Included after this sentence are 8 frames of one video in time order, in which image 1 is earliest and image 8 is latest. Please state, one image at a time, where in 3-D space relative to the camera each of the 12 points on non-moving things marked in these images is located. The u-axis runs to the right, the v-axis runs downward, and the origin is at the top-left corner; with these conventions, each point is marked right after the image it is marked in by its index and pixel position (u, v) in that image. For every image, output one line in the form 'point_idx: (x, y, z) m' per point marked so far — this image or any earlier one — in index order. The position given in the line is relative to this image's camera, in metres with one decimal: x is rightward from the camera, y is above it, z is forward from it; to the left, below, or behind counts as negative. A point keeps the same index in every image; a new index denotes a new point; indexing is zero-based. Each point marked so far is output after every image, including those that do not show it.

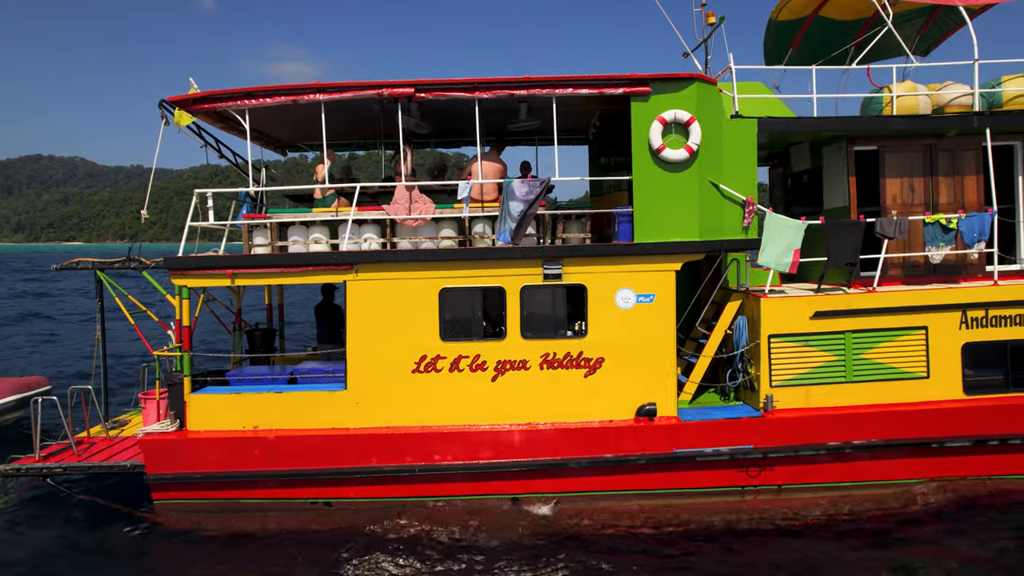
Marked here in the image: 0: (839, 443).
0: (+3.2, -1.5, +6.8) m
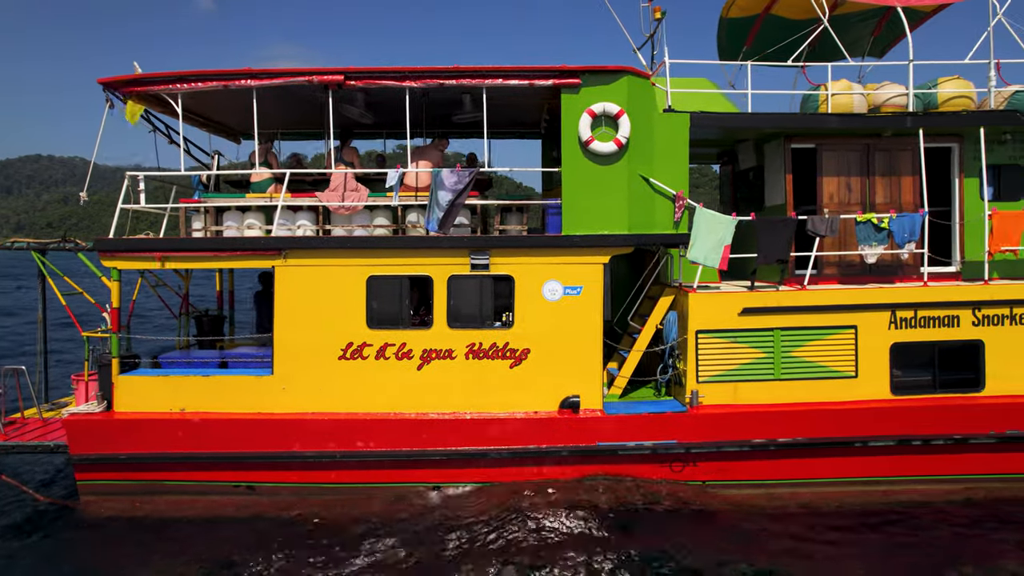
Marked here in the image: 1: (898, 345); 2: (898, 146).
0: (+2.4, -1.5, +6.9) m
1: (+3.9, -0.6, +7.1) m
2: (+4.1, +1.5, +7.5) m
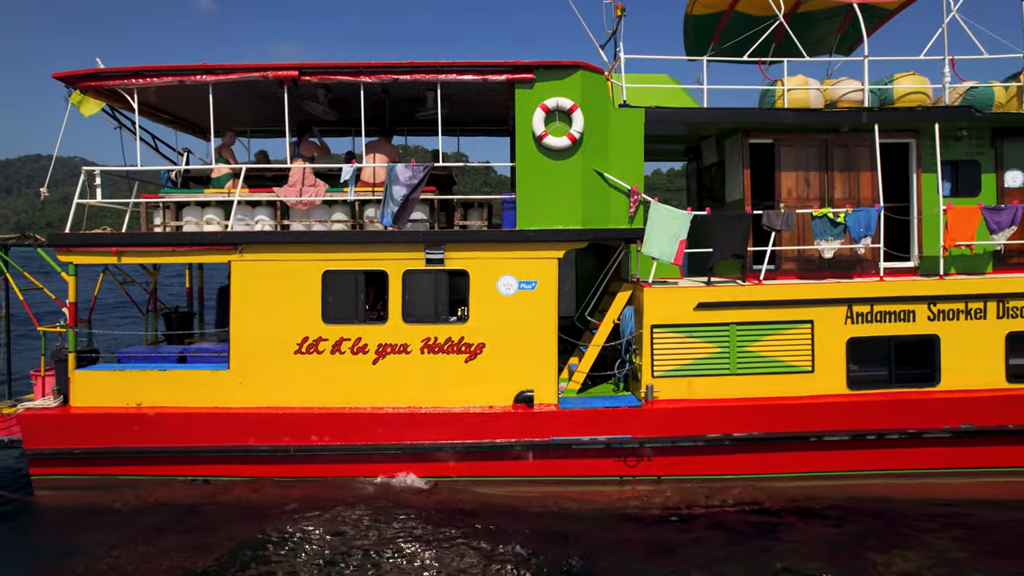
0: (+2.0, -1.4, +6.9) m
1: (+3.5, -0.5, +7.1) m
2: (+3.7, +1.6, +7.5) m
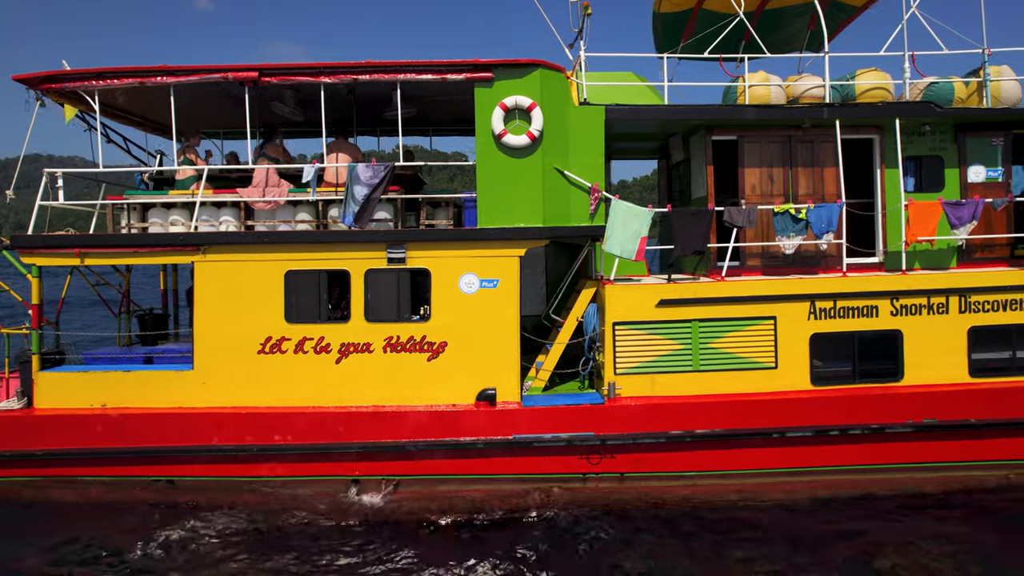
0: (+1.6, -1.4, +6.9) m
1: (+3.1, -0.5, +7.2) m
2: (+3.3, +1.6, +7.5) m
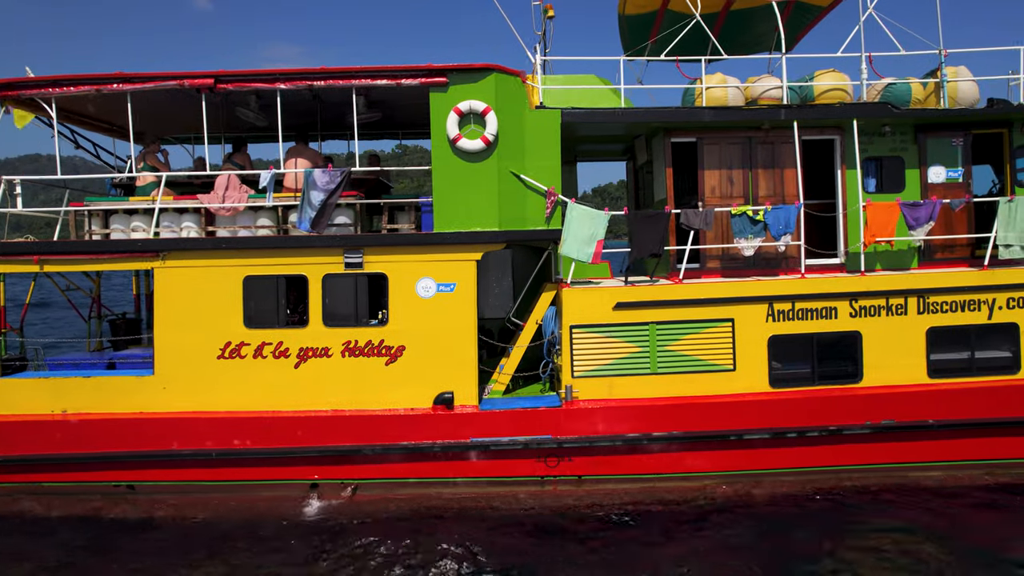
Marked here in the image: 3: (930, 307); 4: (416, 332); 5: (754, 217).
0: (+1.2, -1.4, +6.9) m
1: (+2.7, -0.5, +7.2) m
2: (+2.9, +1.6, +7.5) m
3: (+4.3, -0.2, +7.2) m
4: (-1.0, -0.4, +7.0) m
5: (+2.5, +0.7, +7.1) m
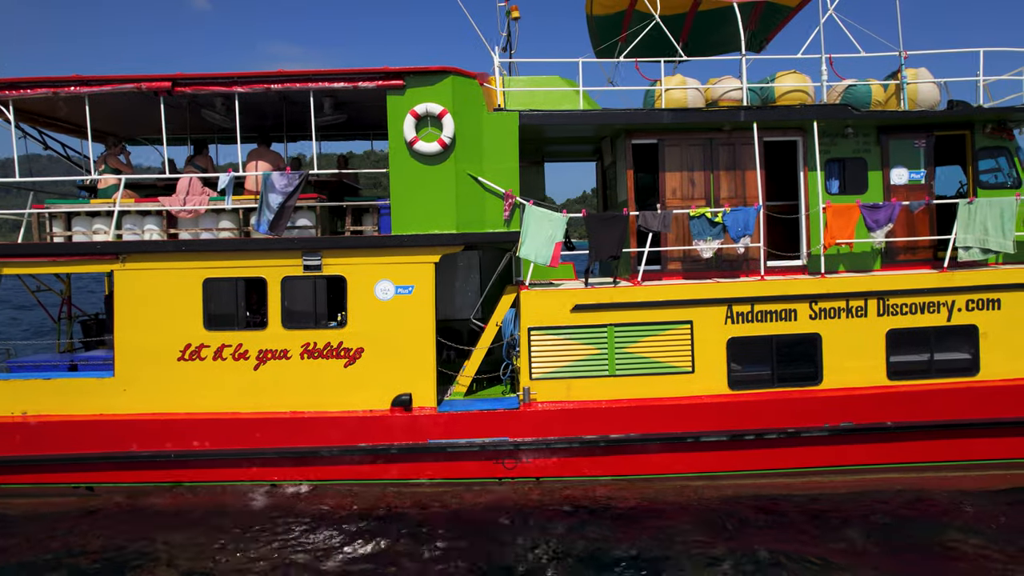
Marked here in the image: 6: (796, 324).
0: (+0.8, -1.5, +6.9) m
1: (+2.3, -0.5, +7.2) m
2: (+2.4, +1.6, +7.5) m
3: (+3.9, -0.2, +7.2) m
4: (-1.4, -0.5, +7.0) m
5: (+2.0, +0.7, +7.1) m
6: (+2.9, -0.4, +7.2) m
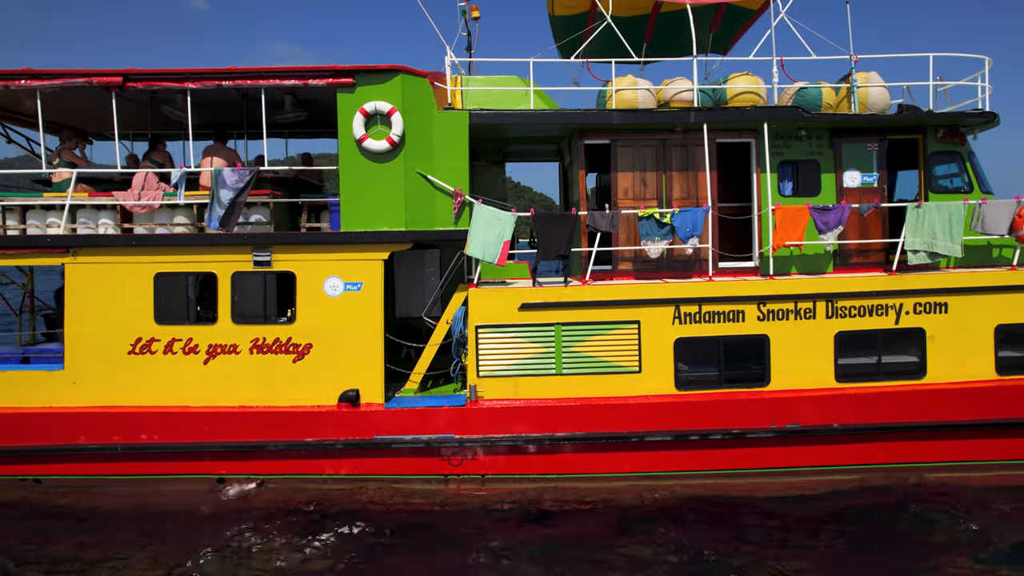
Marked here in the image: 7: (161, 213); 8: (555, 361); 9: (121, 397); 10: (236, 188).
0: (+0.3, -1.5, +6.9) m
1: (+1.8, -0.5, +7.2) m
2: (+2.0, +1.6, +7.5) m
3: (+3.3, -0.2, +7.2) m
4: (-1.9, -0.4, +7.0) m
5: (+1.5, +0.7, +7.1) m
6: (+2.4, -0.4, +7.2) m
7: (-3.8, +0.8, +7.5) m
8: (+0.4, -0.7, +7.1) m
9: (-3.9, -1.1, +7.1) m
10: (-2.8, +1.0, +7.1) m
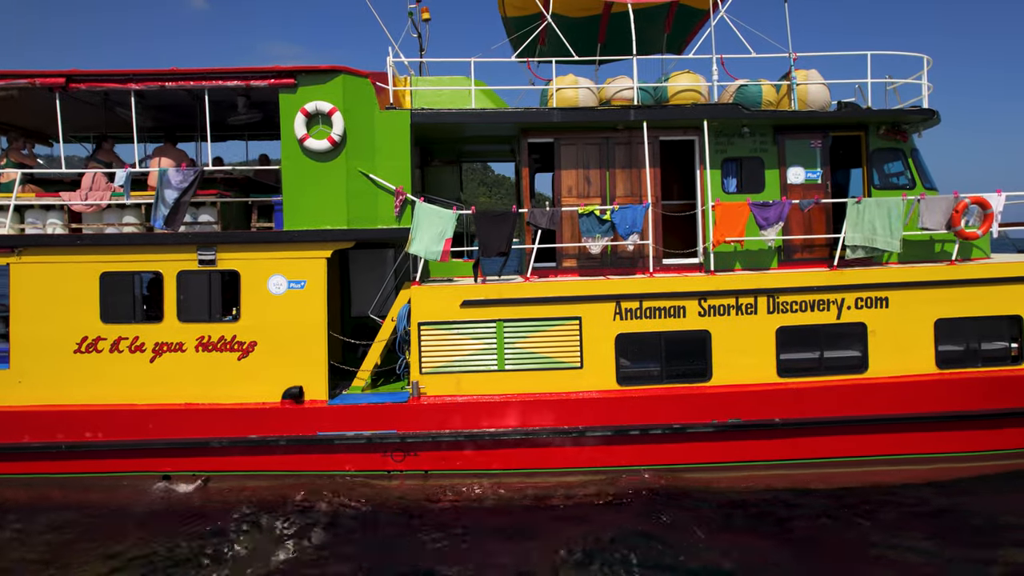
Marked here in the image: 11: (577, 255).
0: (-0.3, -1.4, +7.0) m
1: (+1.2, -0.5, +7.3) m
2: (+1.4, +1.6, +7.6) m
3: (+2.7, -0.2, +7.2) m
4: (-2.5, -0.4, +7.1) m
5: (+0.9, +0.7, +7.2) m
6: (+1.8, -0.3, +7.3) m
7: (-4.4, +0.8, +7.6) m
8: (-0.1, -0.7, +7.1) m
9: (-4.5, -1.1, +7.2) m
10: (-3.4, +1.0, +7.2) m
11: (+0.7, +0.4, +7.7) m
